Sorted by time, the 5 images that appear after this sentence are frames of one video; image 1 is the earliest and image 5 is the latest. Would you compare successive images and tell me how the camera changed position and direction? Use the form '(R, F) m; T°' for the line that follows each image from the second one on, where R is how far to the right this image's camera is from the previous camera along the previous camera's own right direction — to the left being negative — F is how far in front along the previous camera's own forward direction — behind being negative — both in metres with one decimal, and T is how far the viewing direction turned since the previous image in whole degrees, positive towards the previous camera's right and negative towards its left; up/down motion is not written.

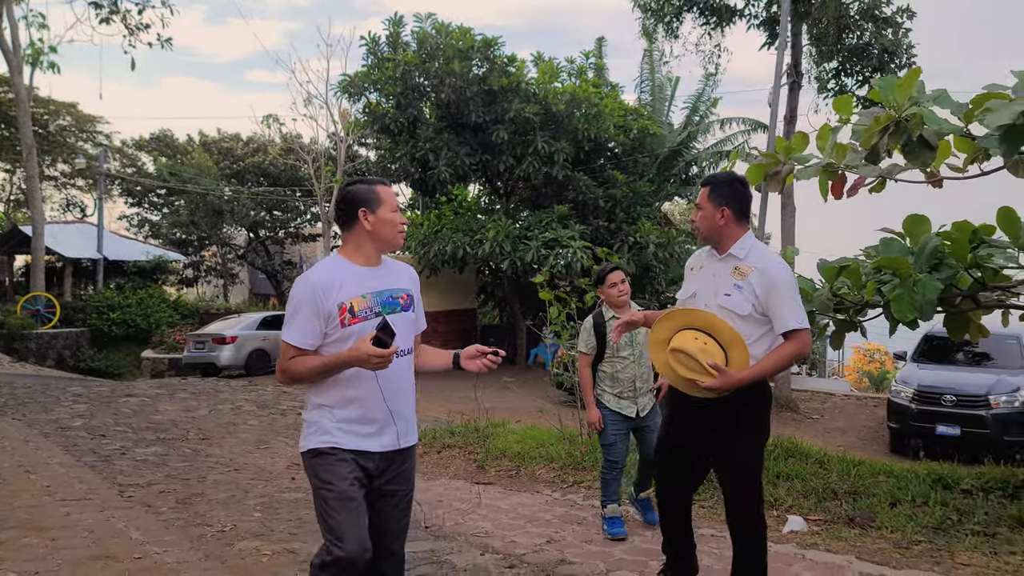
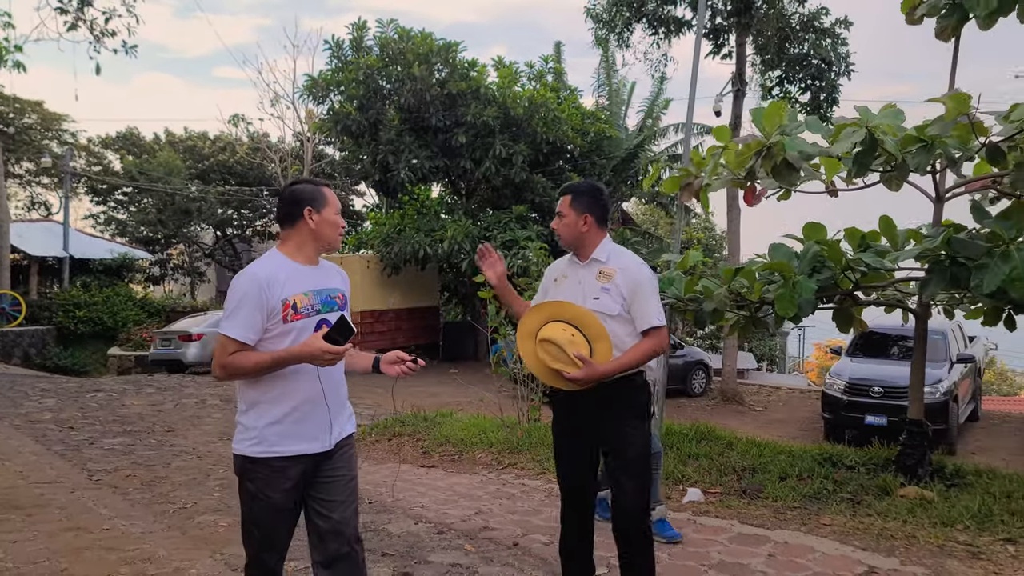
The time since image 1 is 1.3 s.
(+0.3, -0.6) m; +2°
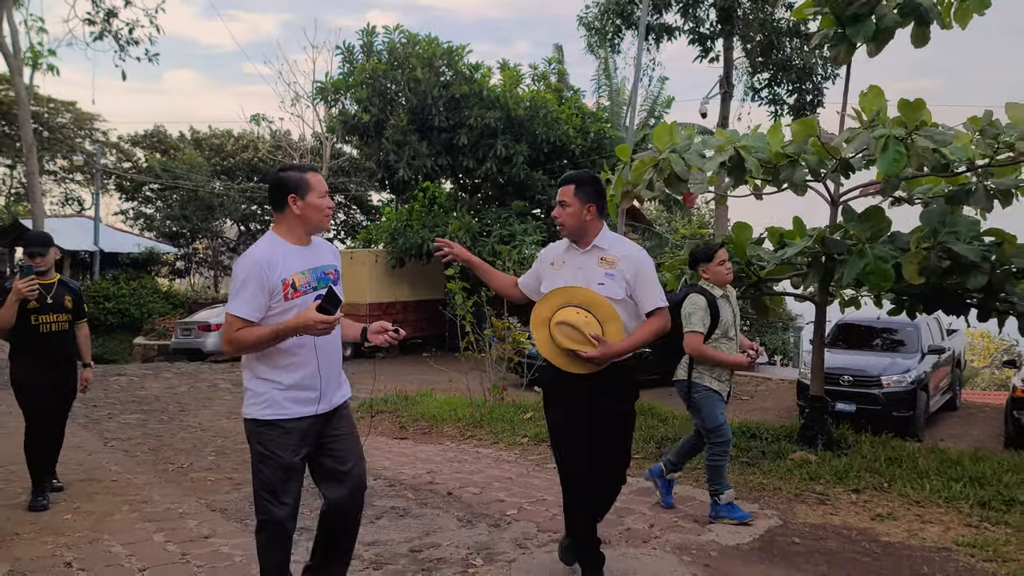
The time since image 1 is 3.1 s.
(+0.7, -0.9) m; -2°
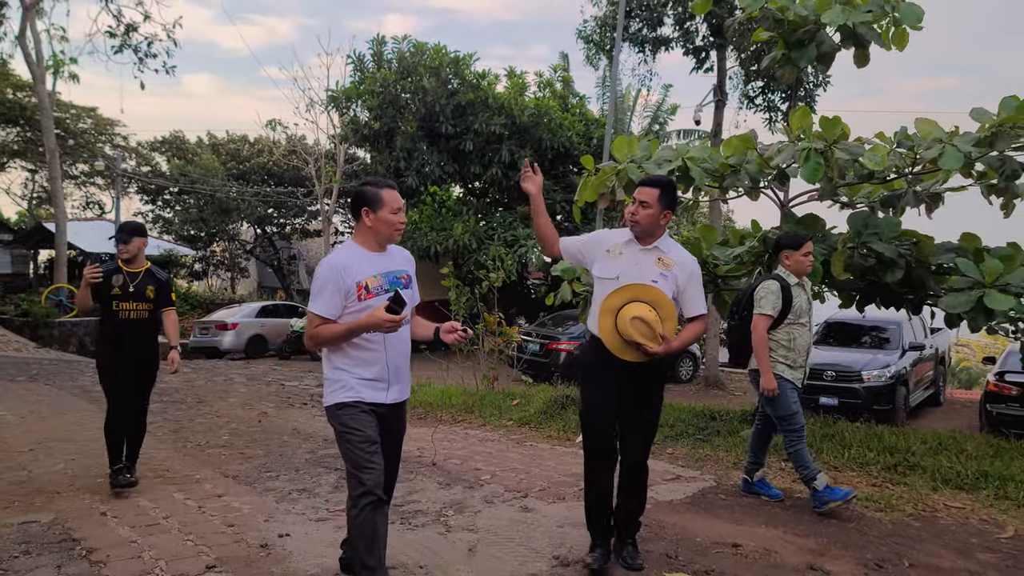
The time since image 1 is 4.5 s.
(+0.3, -0.8) m; -1°
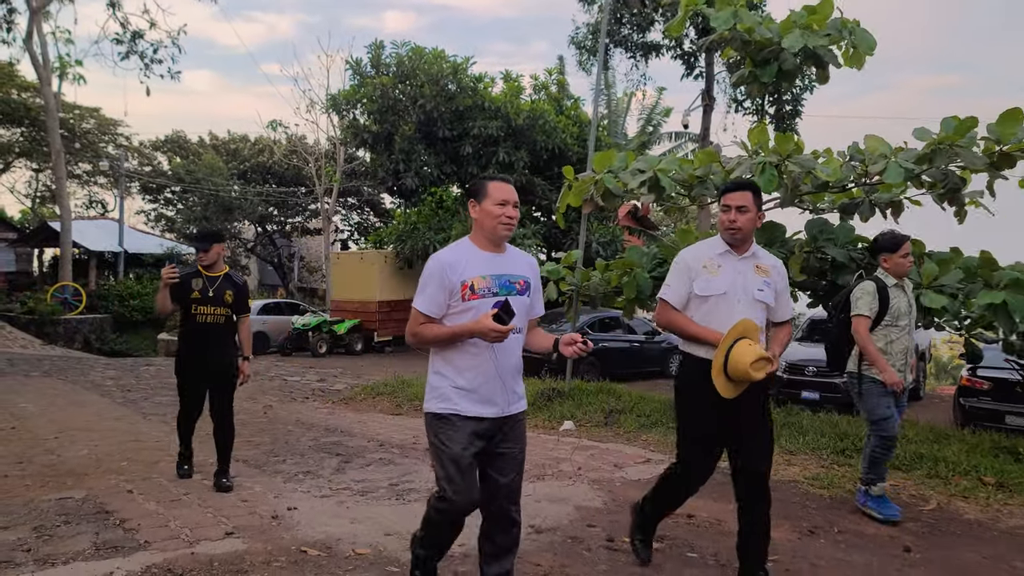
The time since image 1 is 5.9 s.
(+0.1, -0.6) m; 0°
